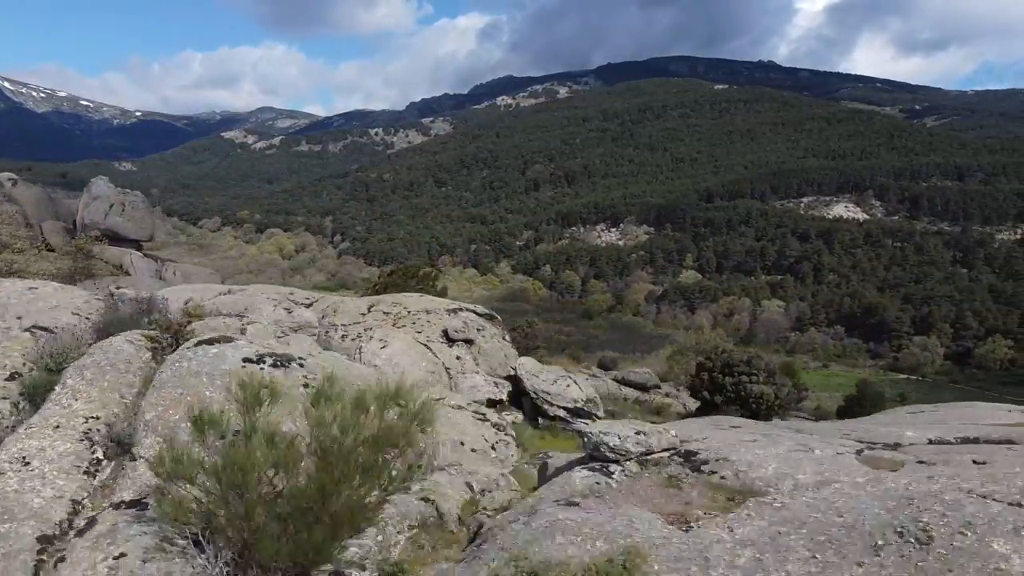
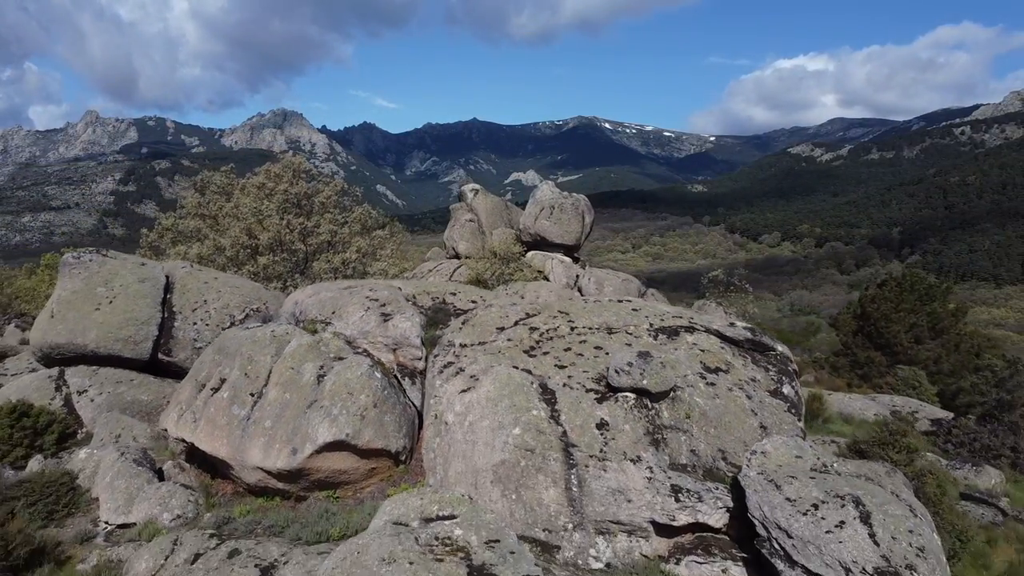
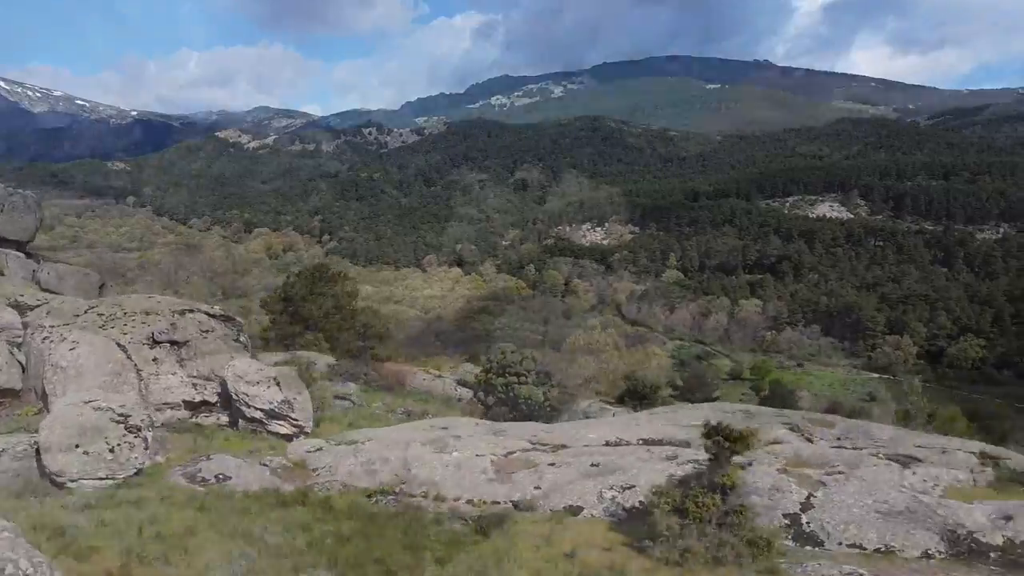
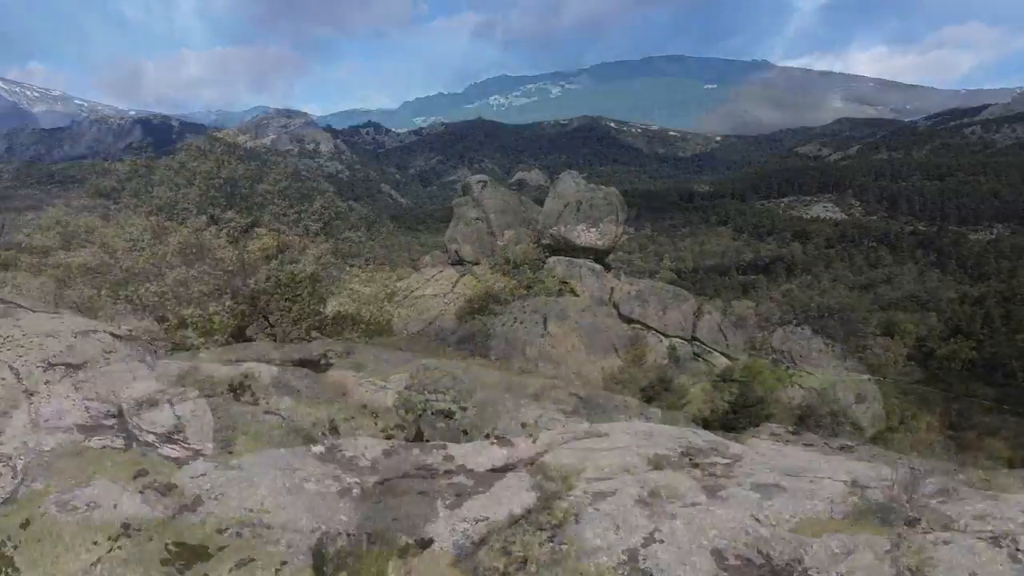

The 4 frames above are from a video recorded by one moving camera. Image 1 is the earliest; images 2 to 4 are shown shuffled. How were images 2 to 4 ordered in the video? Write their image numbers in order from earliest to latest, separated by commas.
3, 4, 2
